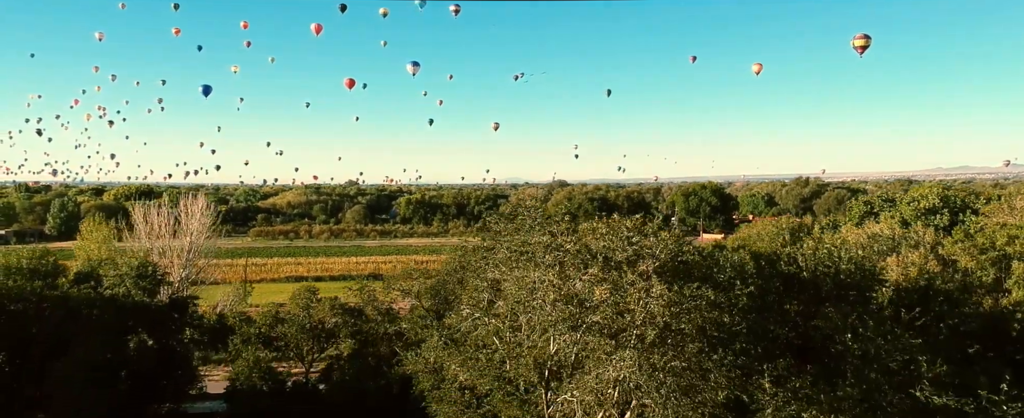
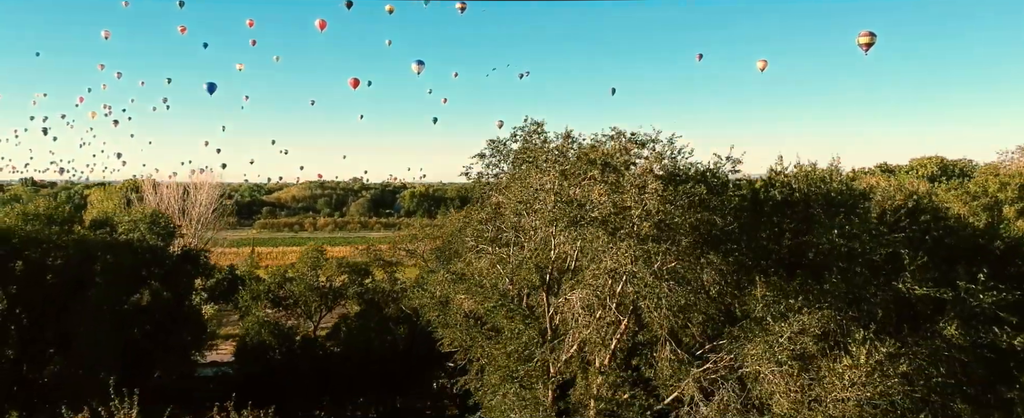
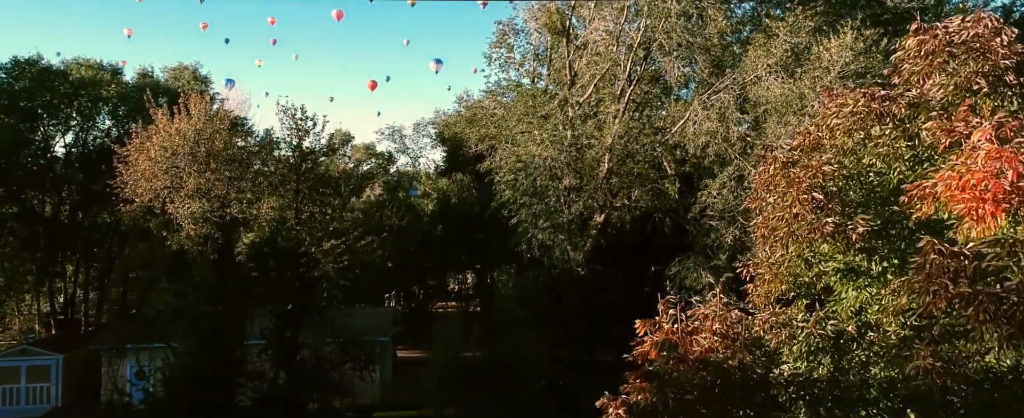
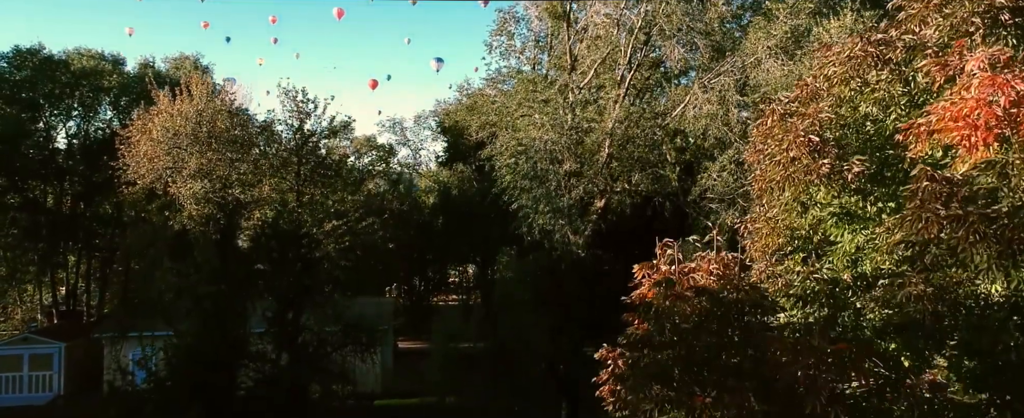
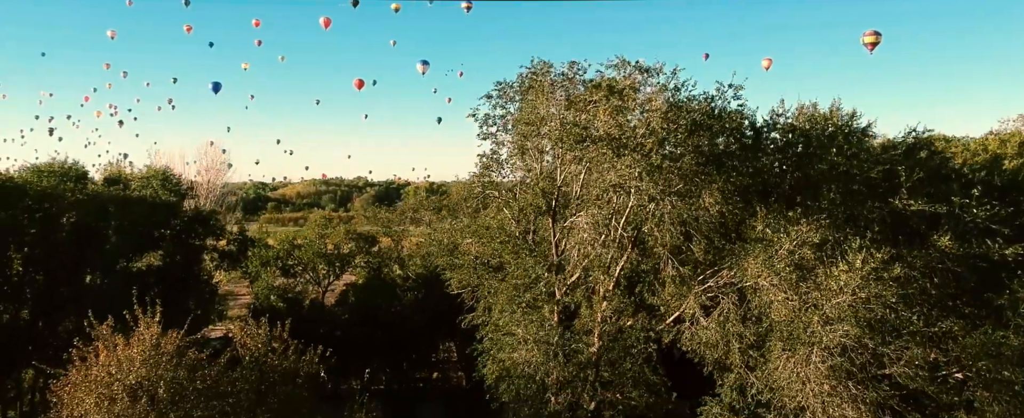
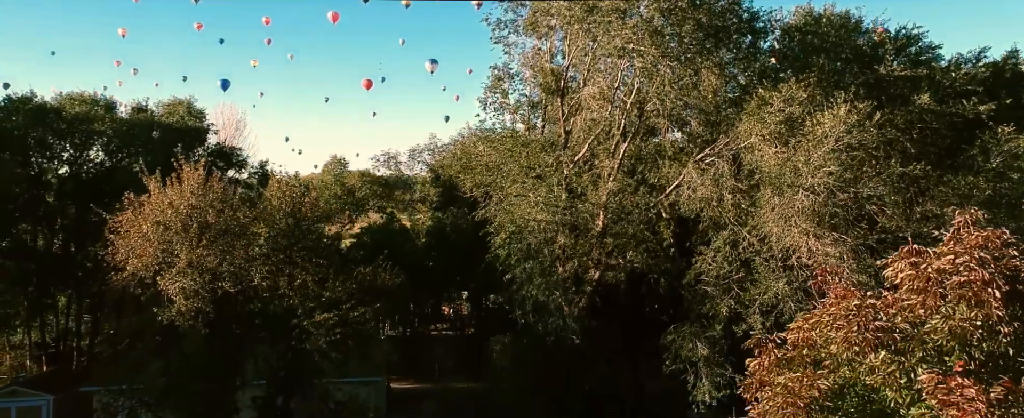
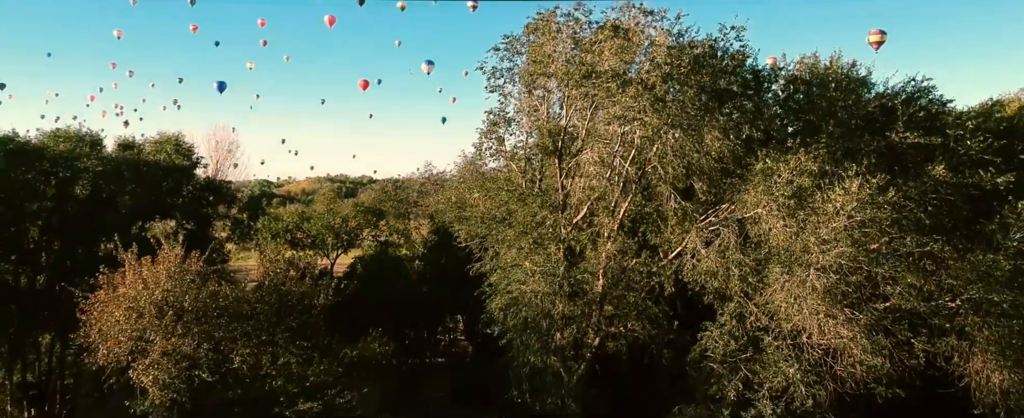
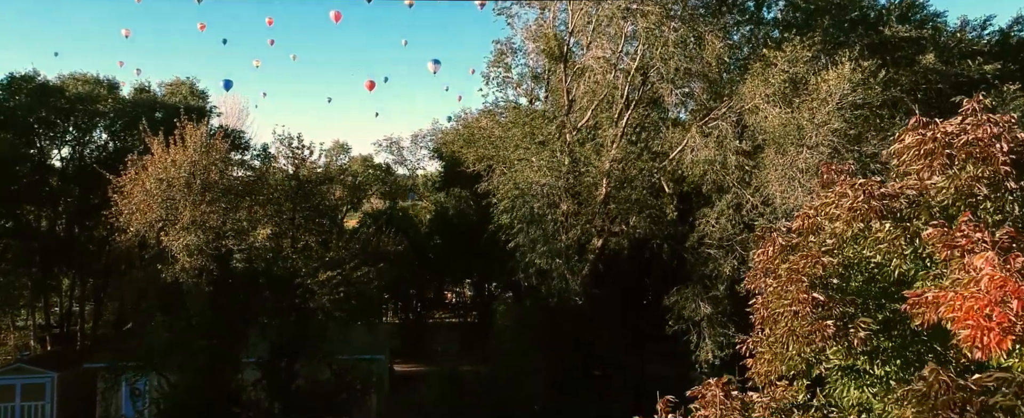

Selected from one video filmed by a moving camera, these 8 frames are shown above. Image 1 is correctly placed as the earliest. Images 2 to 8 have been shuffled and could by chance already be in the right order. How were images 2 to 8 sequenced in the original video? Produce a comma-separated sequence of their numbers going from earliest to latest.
2, 5, 7, 6, 8, 3, 4
